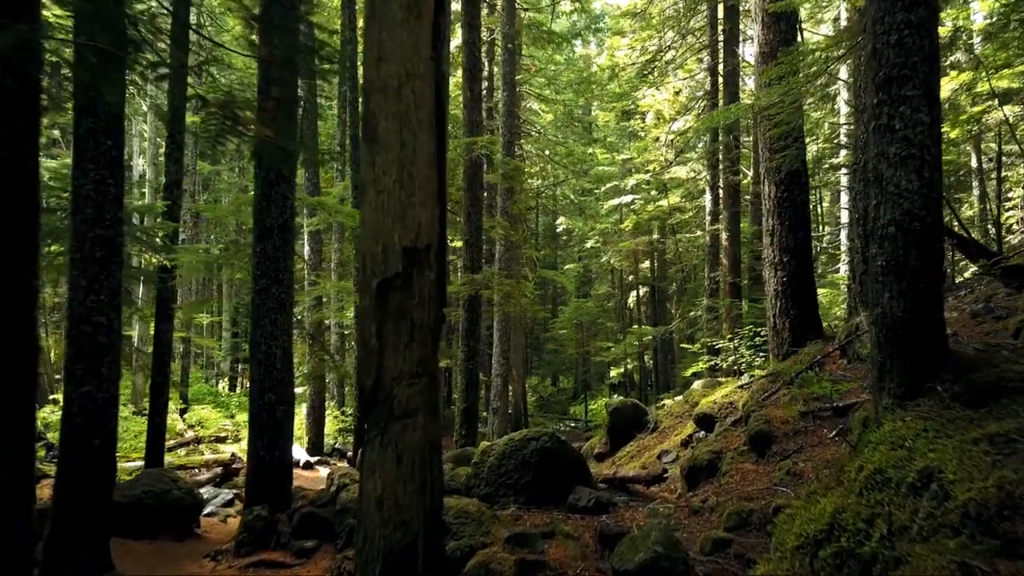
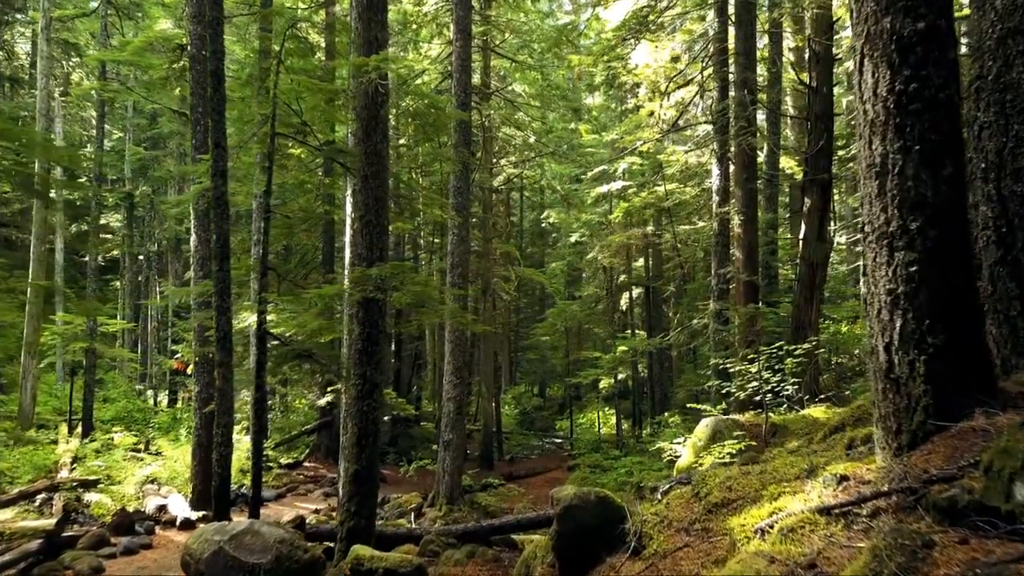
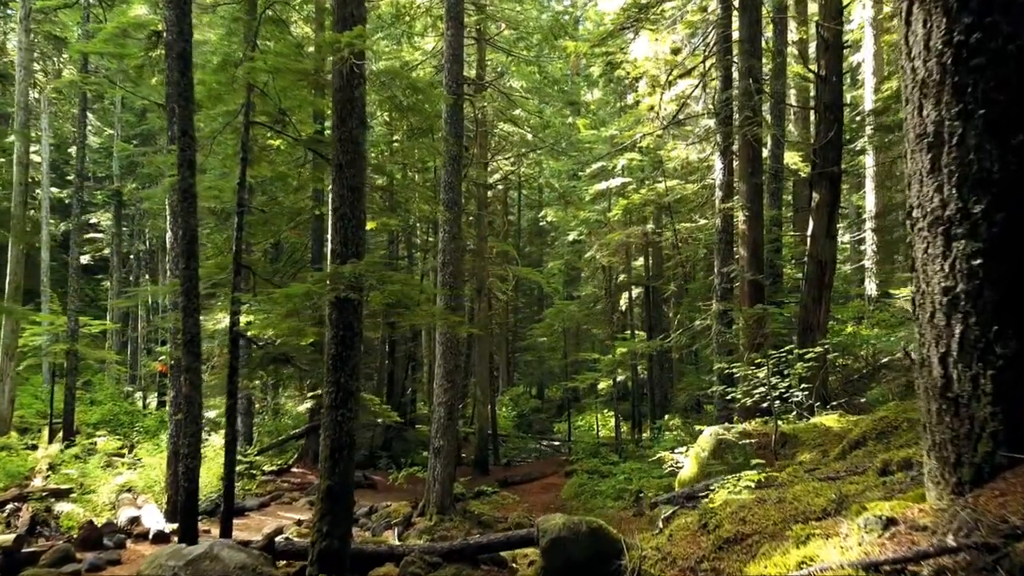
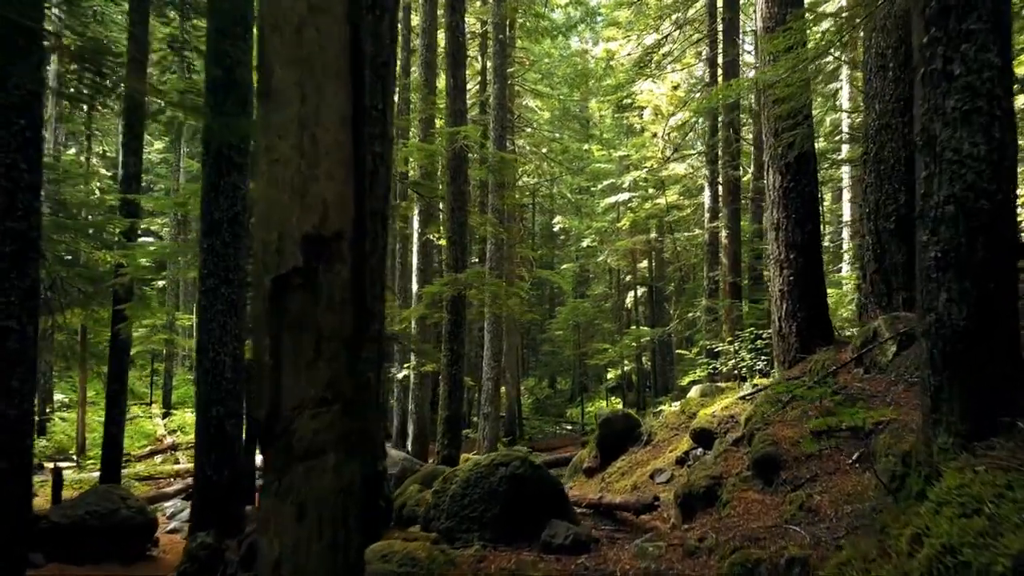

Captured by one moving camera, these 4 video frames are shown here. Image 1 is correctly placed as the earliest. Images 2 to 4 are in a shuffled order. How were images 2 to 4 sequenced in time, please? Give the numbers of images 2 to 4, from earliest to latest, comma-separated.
4, 2, 3
